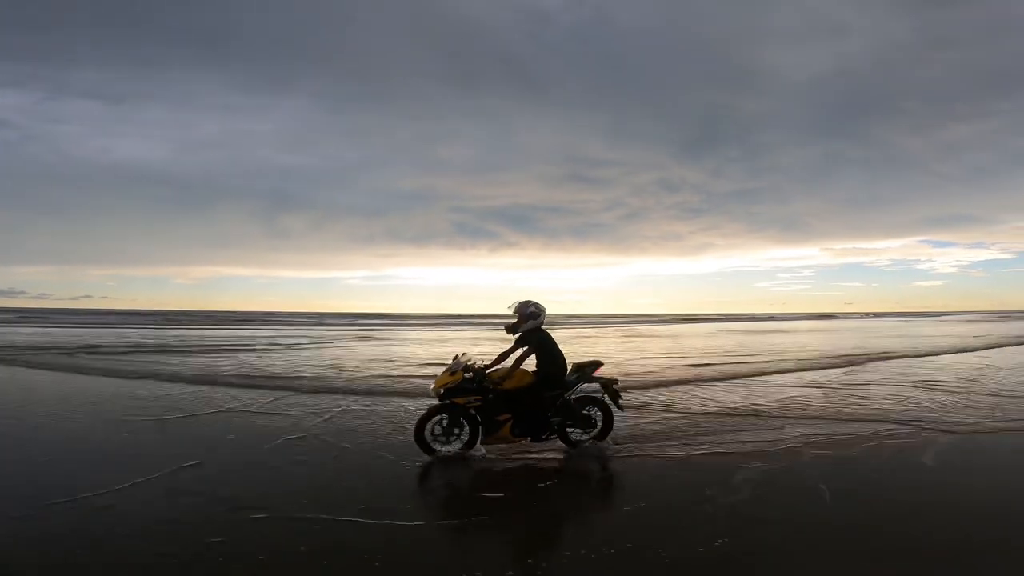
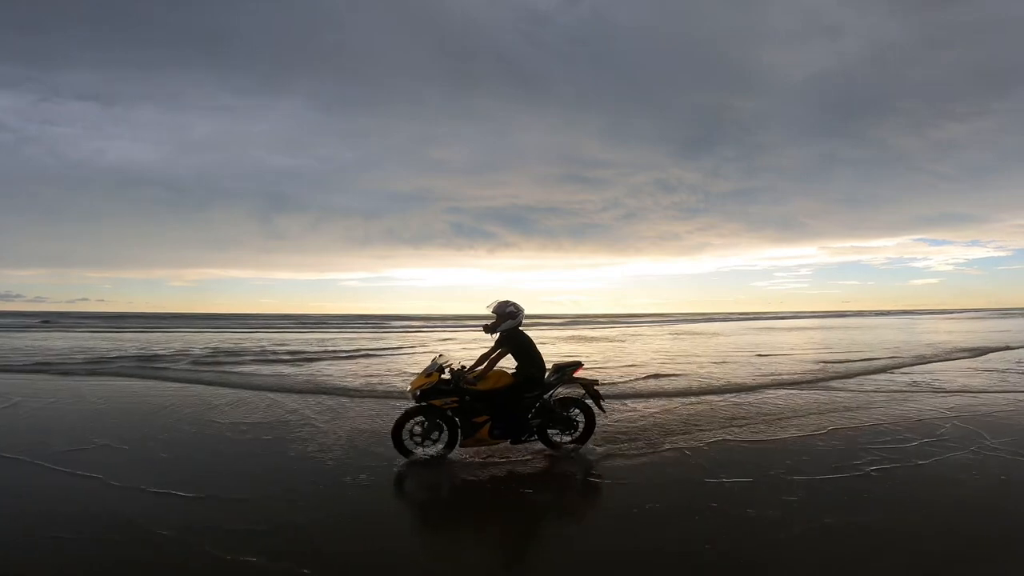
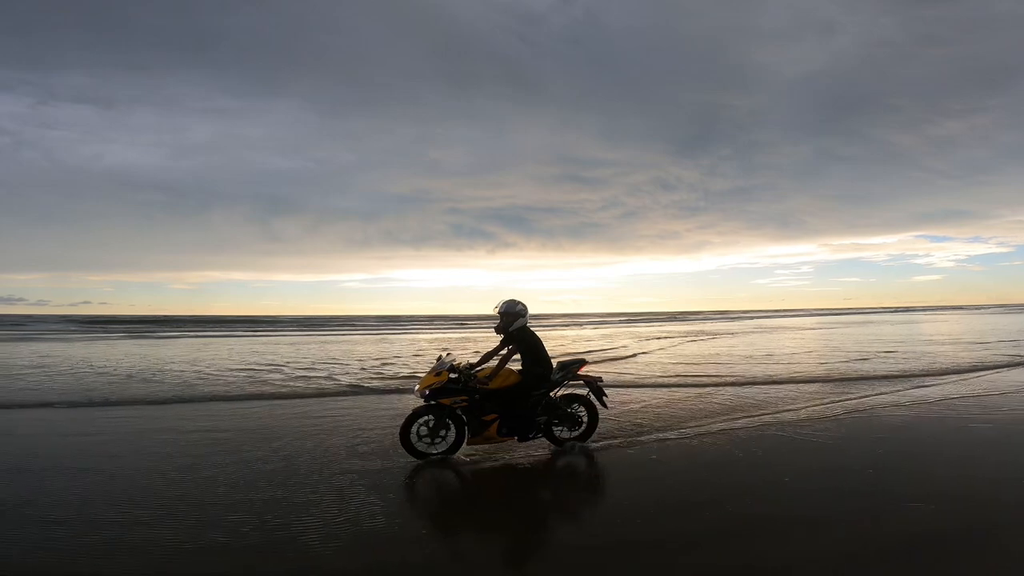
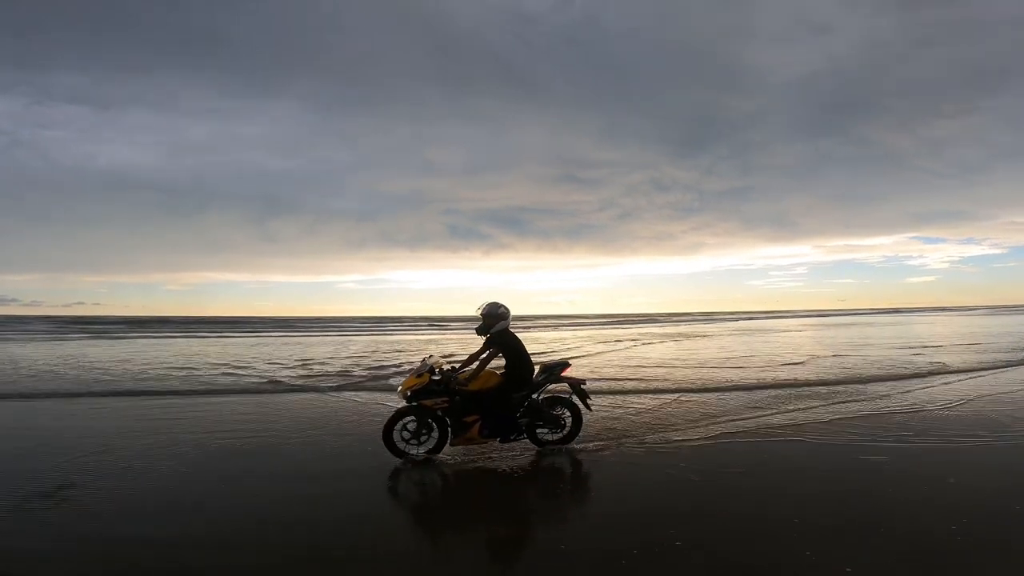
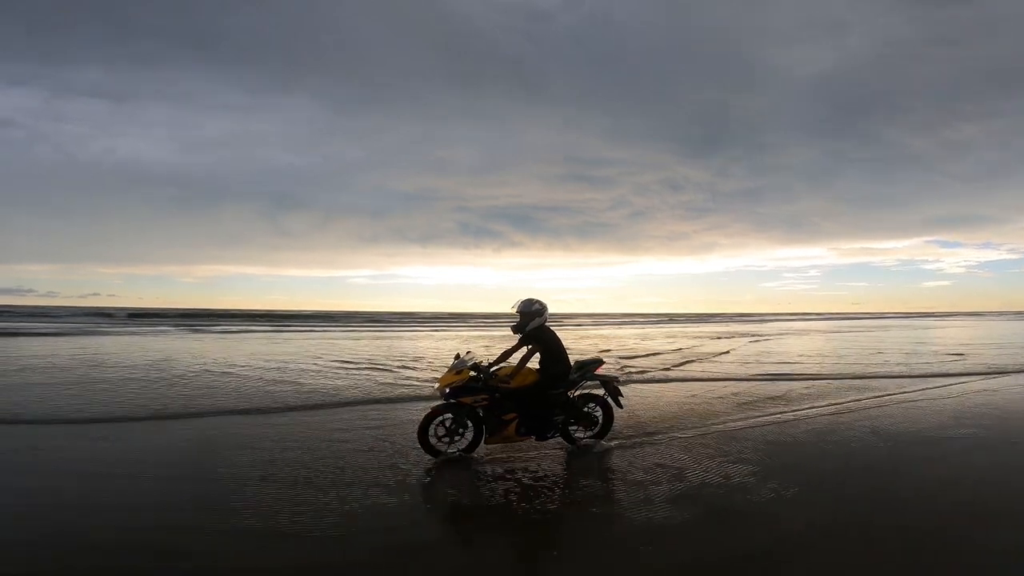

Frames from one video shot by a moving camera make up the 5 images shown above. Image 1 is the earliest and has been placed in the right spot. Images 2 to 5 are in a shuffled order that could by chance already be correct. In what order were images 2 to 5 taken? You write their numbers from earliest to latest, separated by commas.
2, 4, 3, 5
